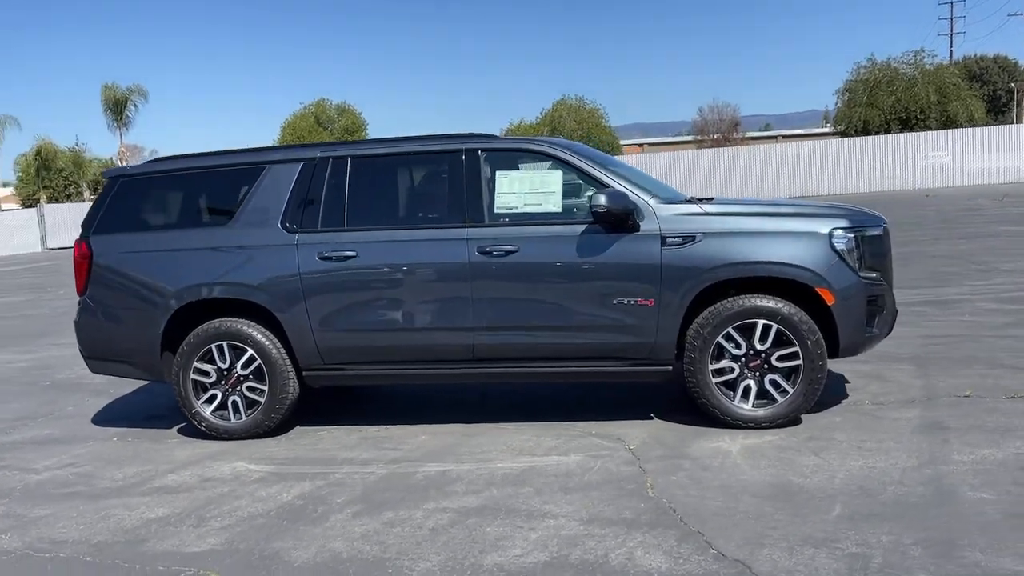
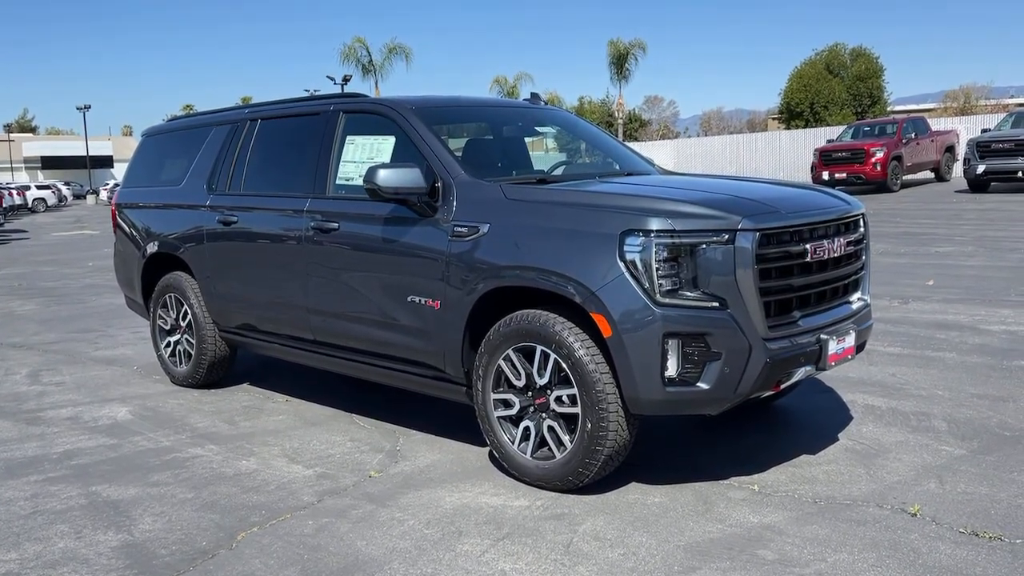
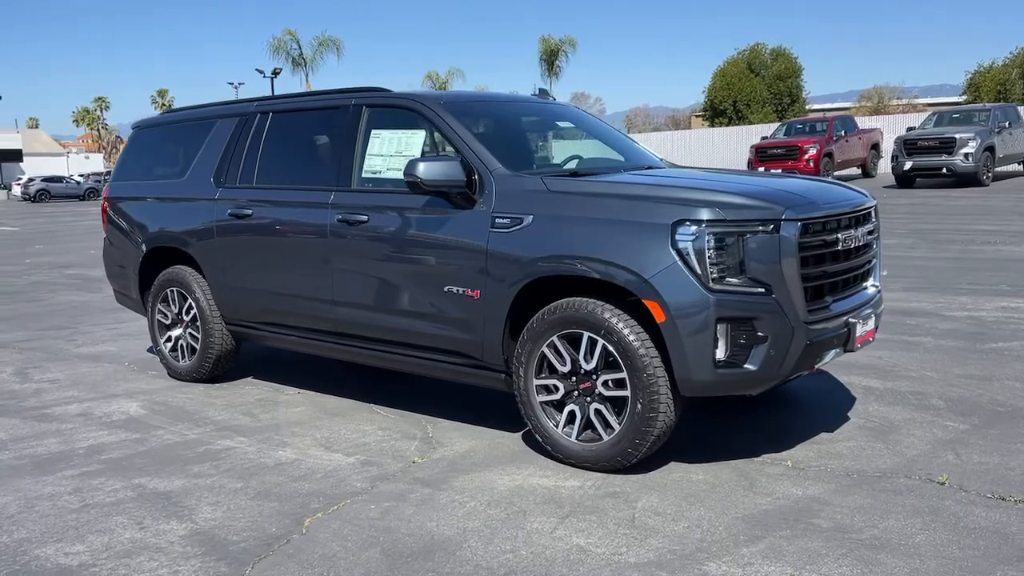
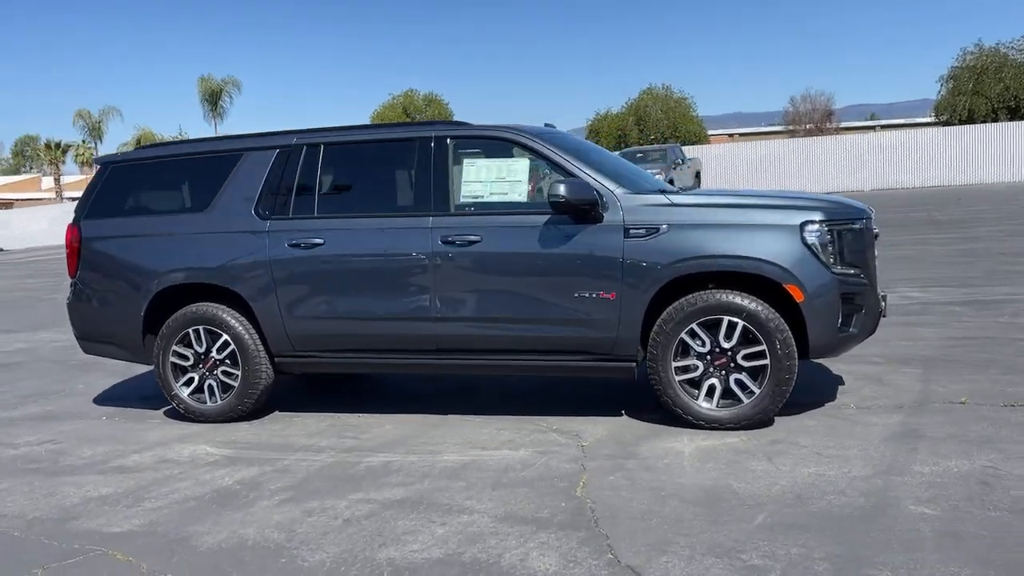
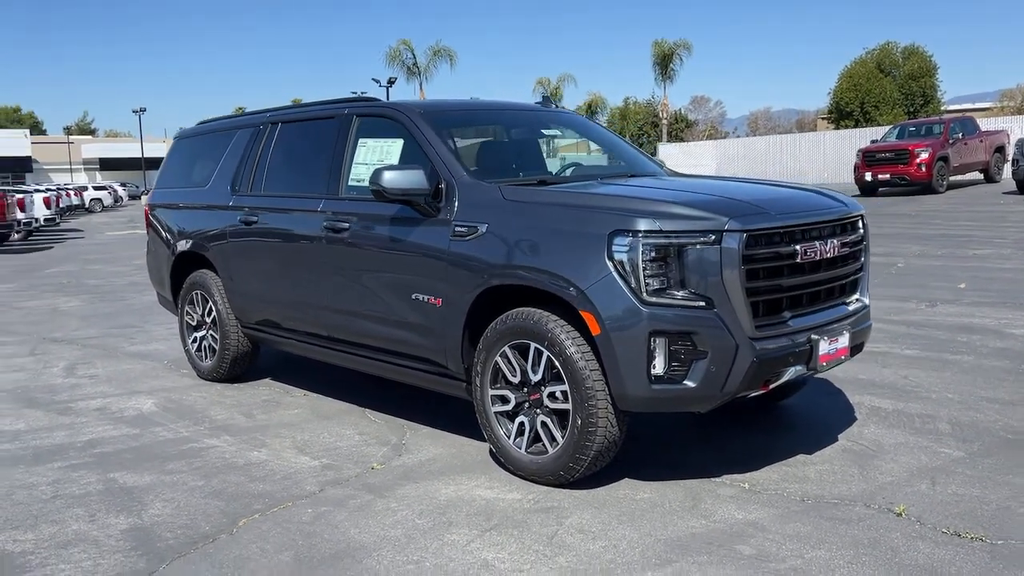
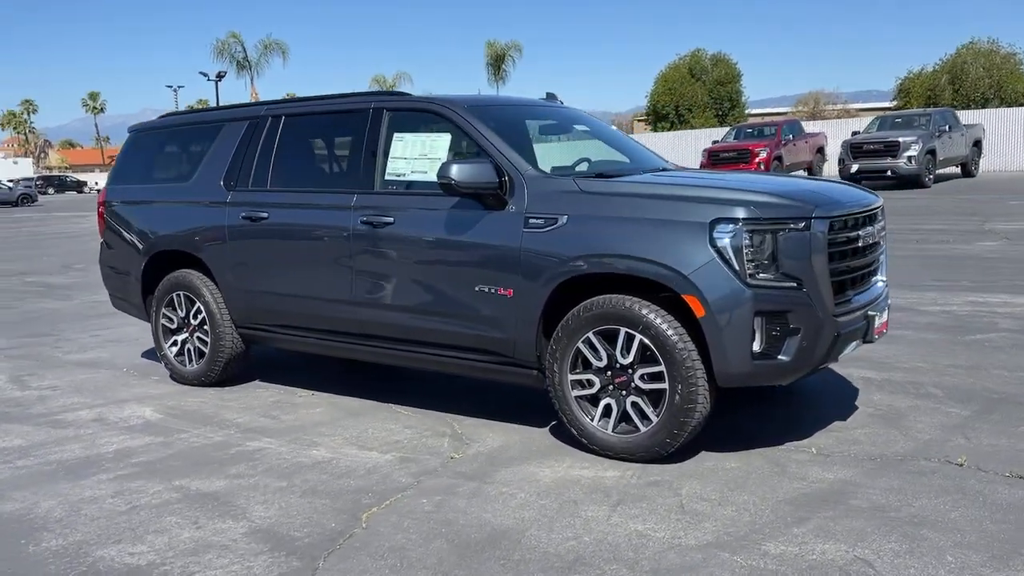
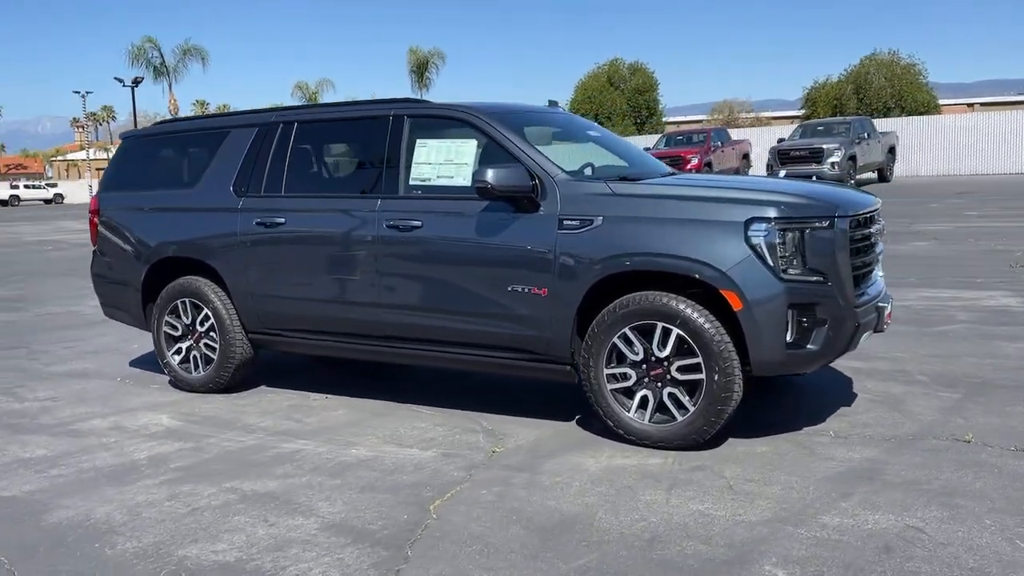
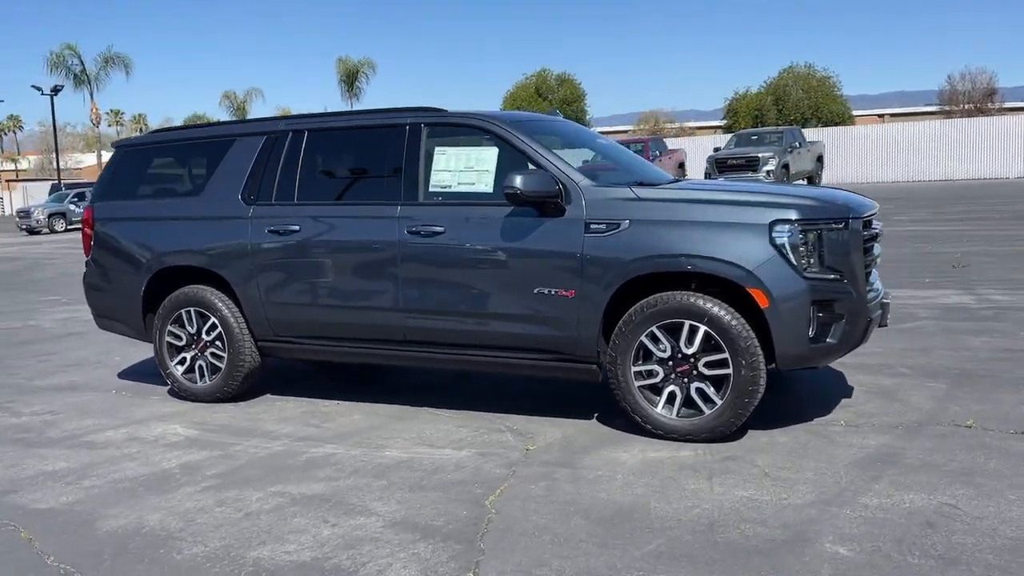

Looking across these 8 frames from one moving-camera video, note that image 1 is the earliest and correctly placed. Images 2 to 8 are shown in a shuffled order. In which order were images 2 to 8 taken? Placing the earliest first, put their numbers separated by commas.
4, 8, 7, 6, 3, 2, 5
